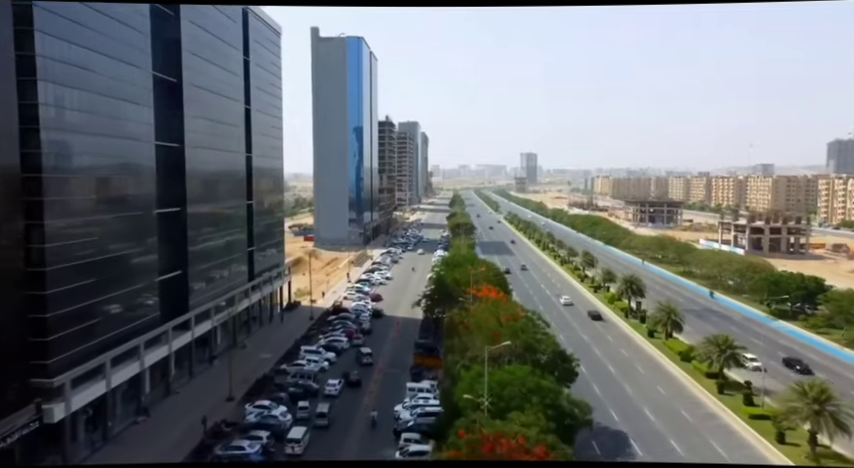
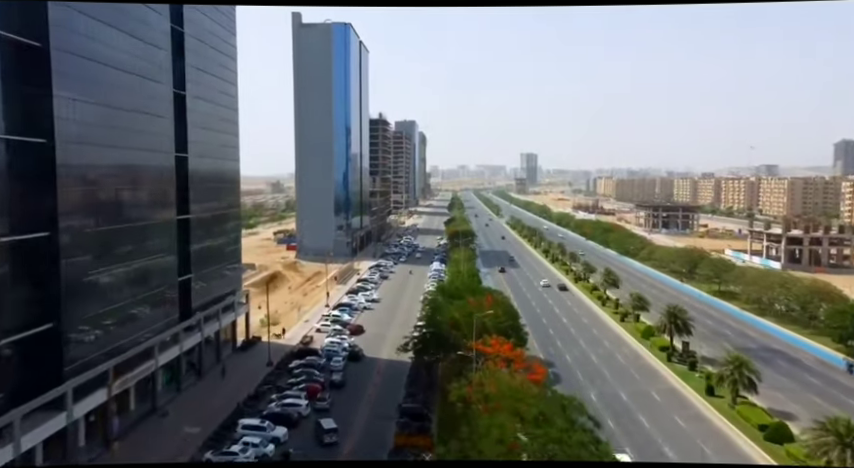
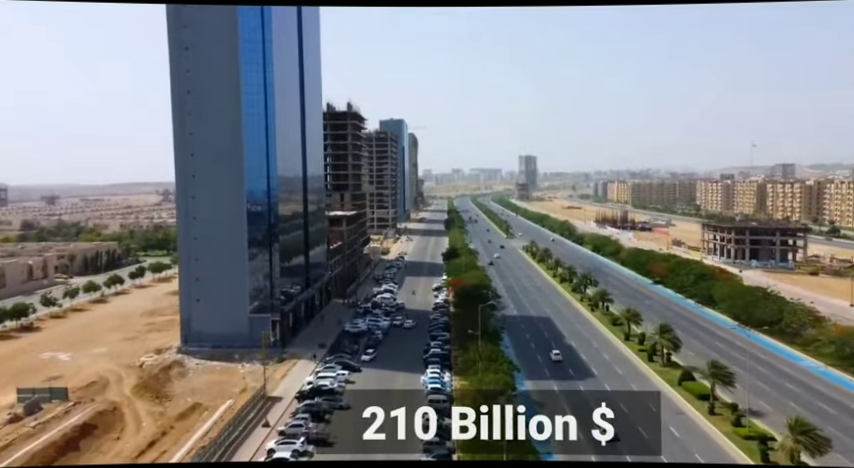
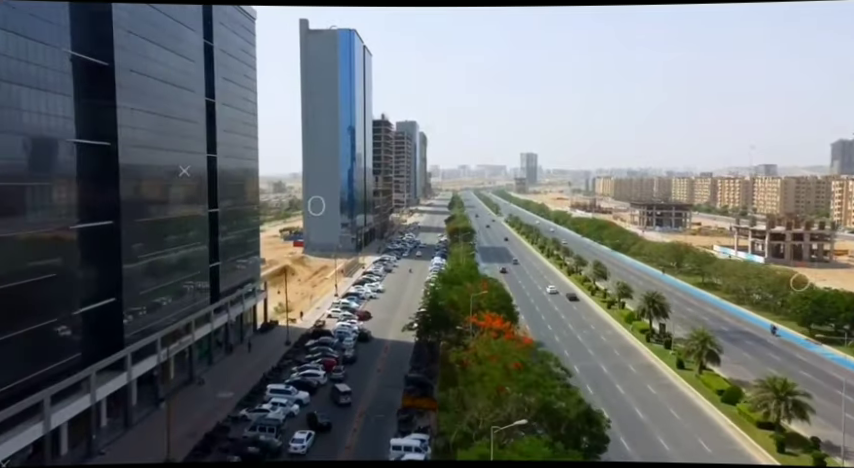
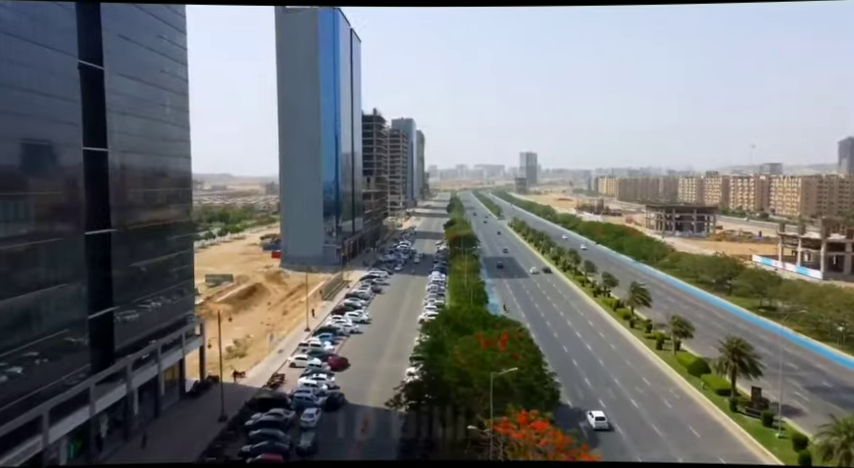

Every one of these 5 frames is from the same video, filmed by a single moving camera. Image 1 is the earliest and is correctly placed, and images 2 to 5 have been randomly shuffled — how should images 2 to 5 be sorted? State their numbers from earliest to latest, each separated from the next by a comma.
4, 2, 5, 3
